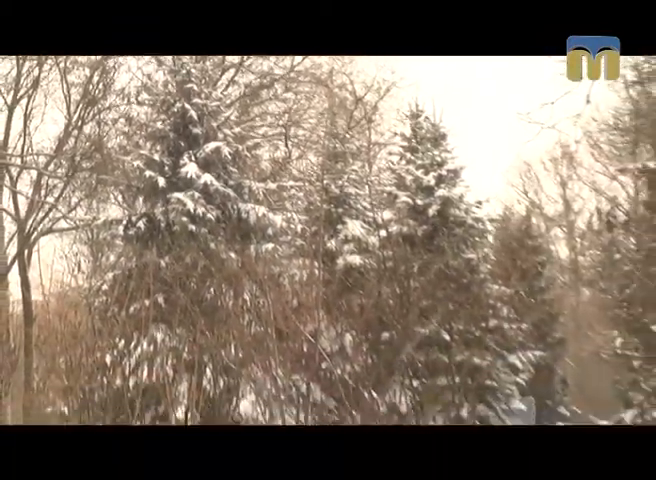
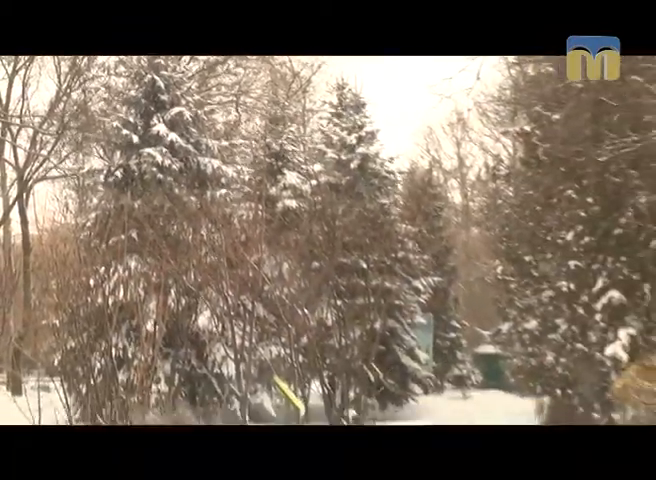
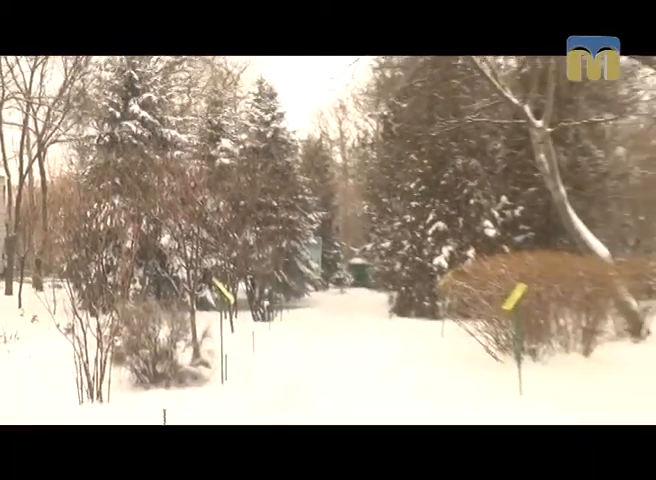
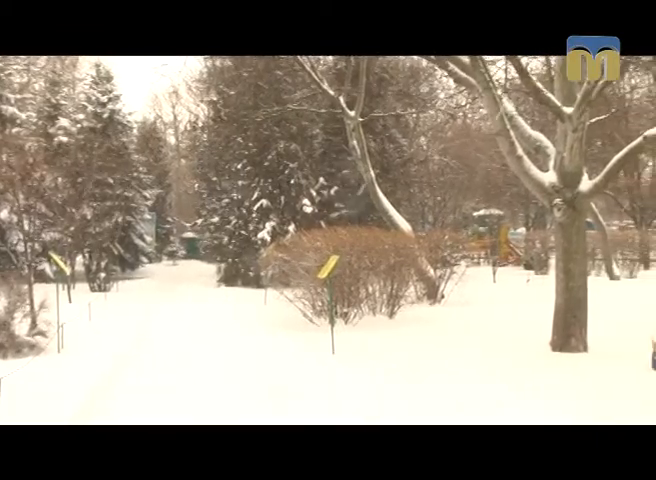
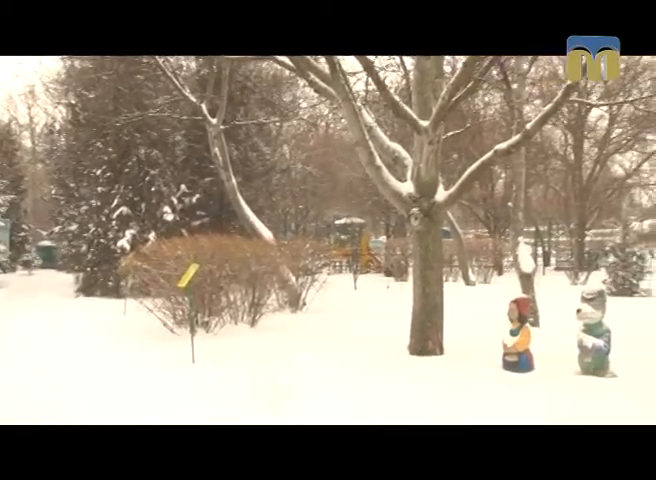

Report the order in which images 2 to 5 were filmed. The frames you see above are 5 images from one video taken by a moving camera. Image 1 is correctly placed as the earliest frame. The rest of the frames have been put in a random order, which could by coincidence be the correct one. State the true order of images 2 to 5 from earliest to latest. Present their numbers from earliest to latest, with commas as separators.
2, 3, 4, 5
